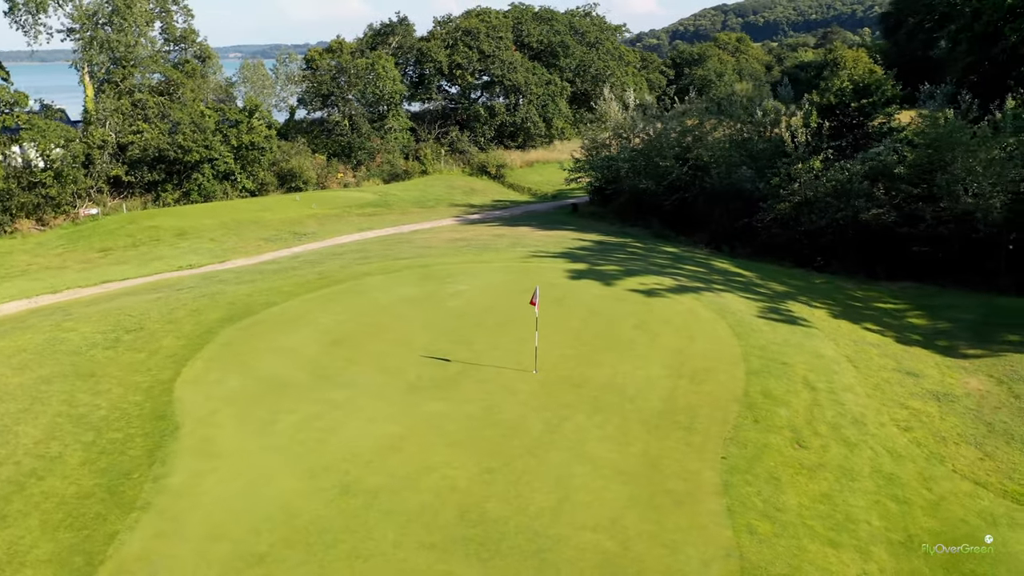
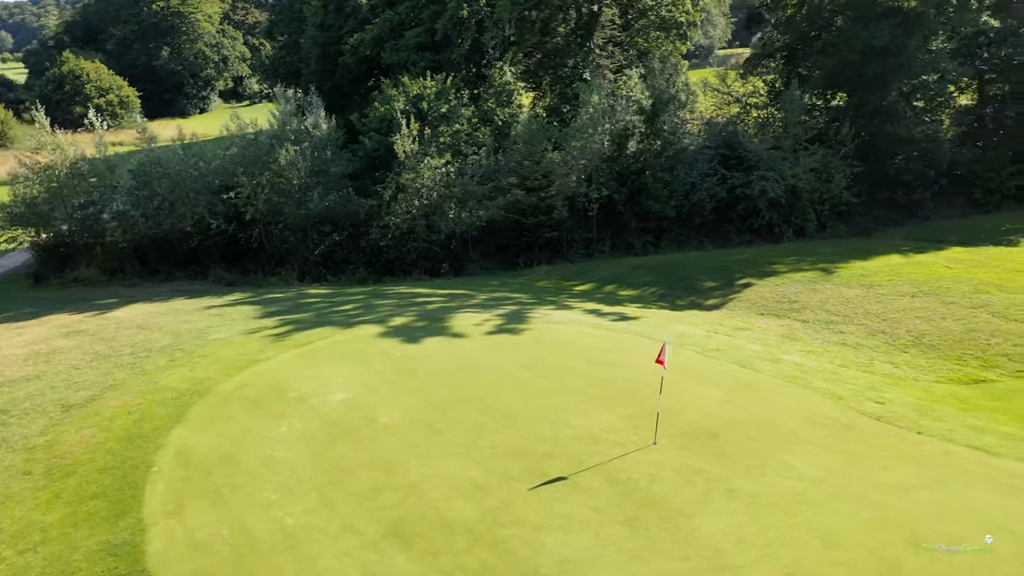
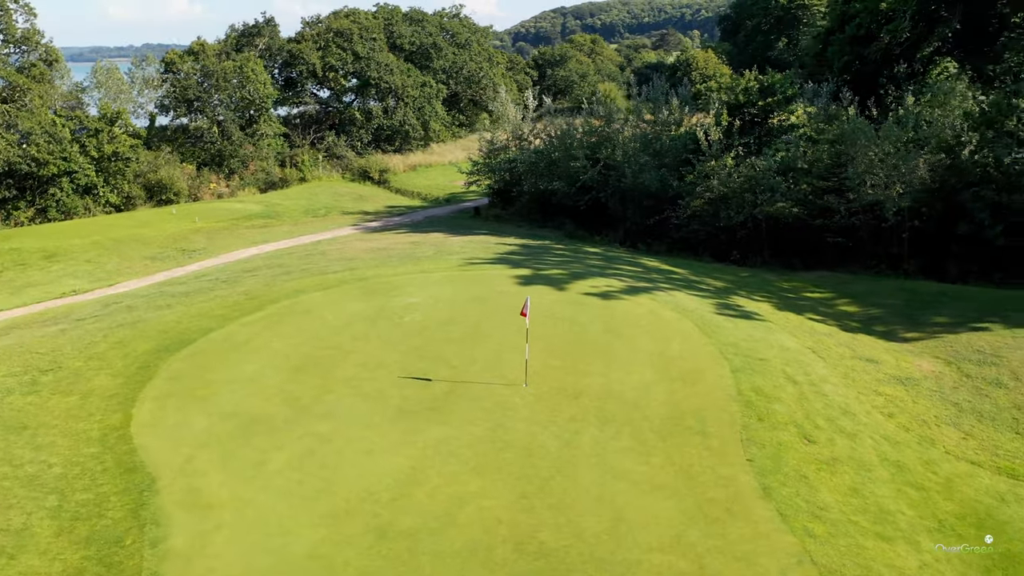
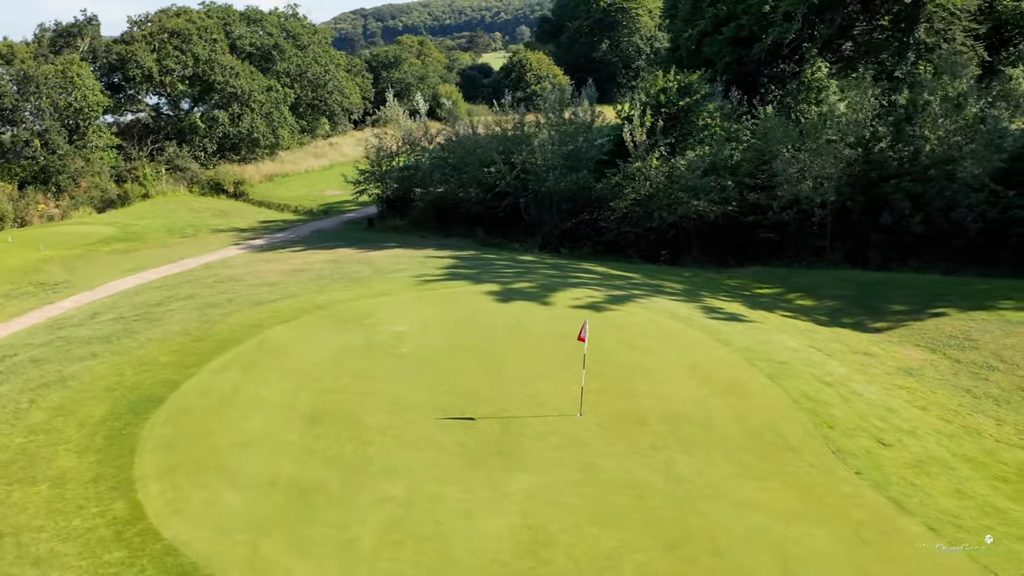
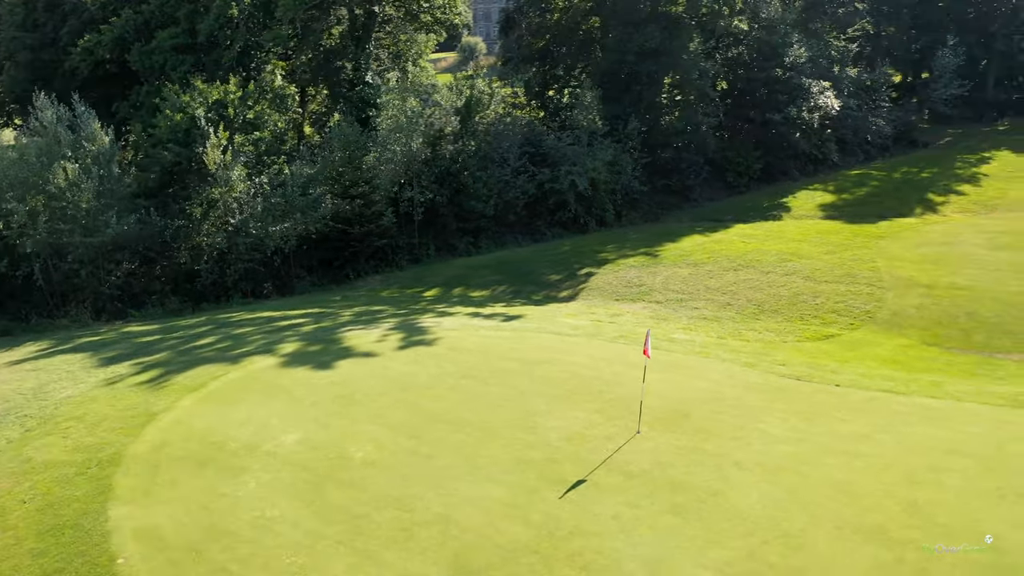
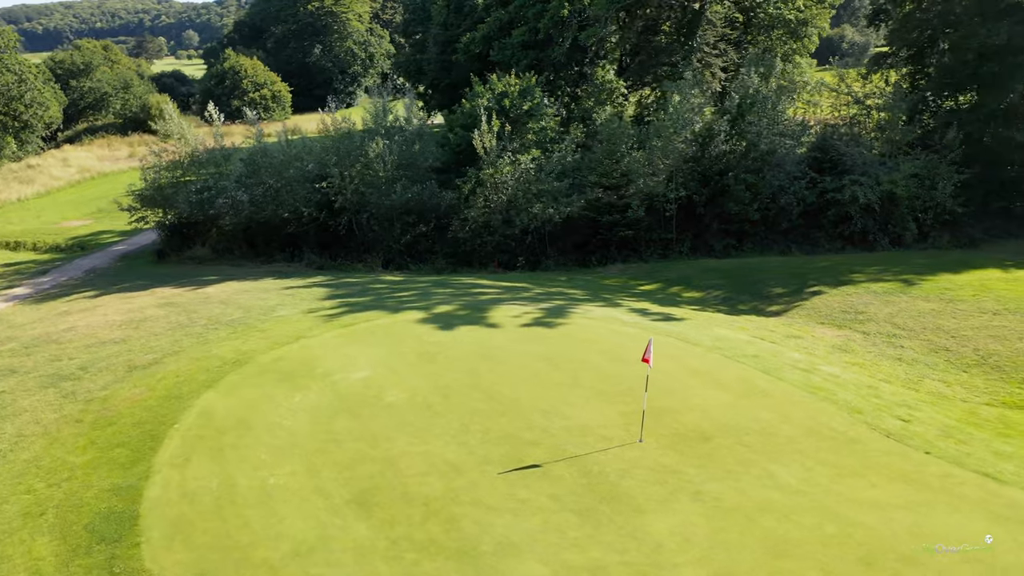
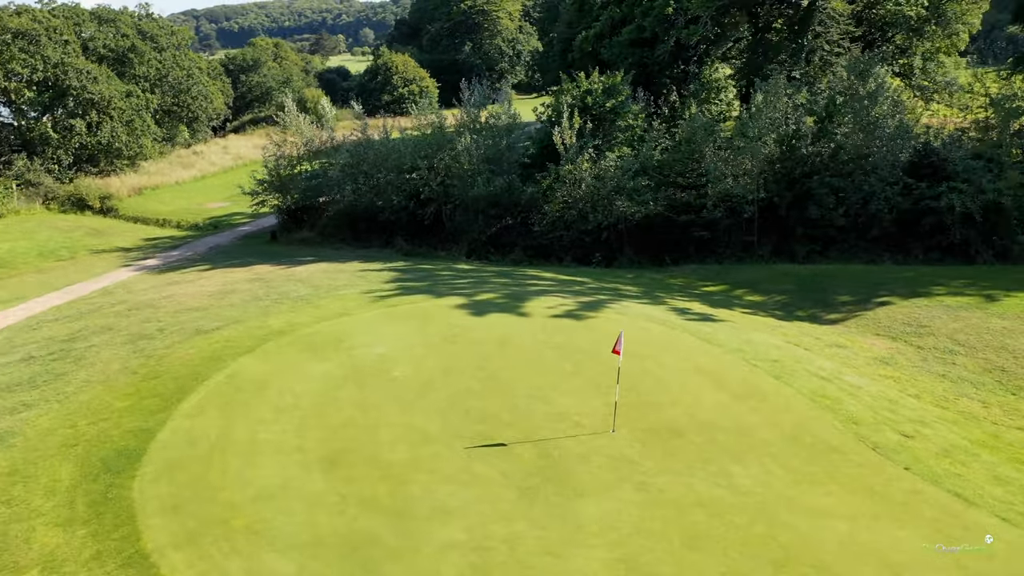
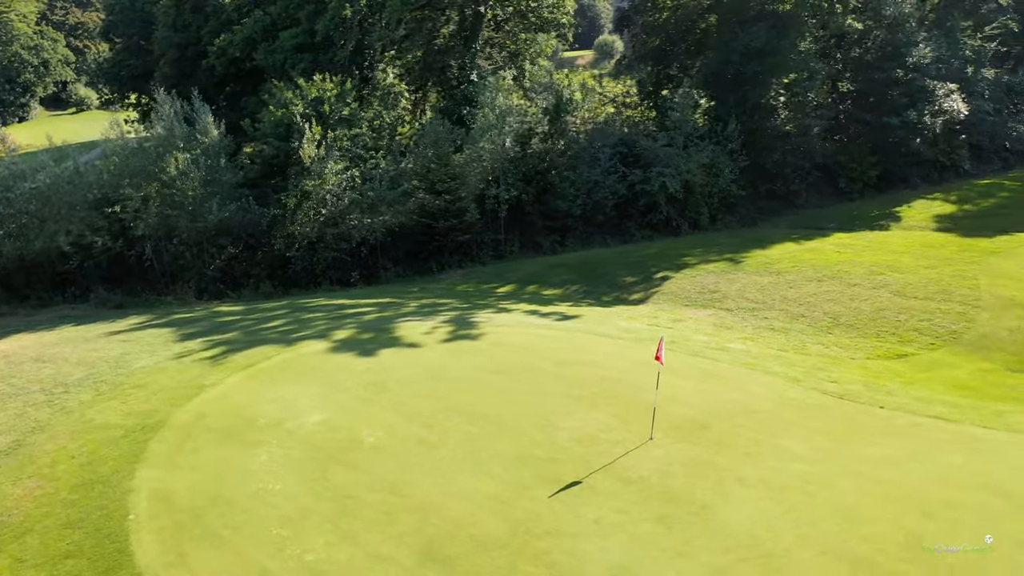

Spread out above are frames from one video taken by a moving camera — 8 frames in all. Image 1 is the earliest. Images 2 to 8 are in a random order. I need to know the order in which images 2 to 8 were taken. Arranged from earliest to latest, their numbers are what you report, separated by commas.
3, 4, 7, 6, 2, 8, 5
